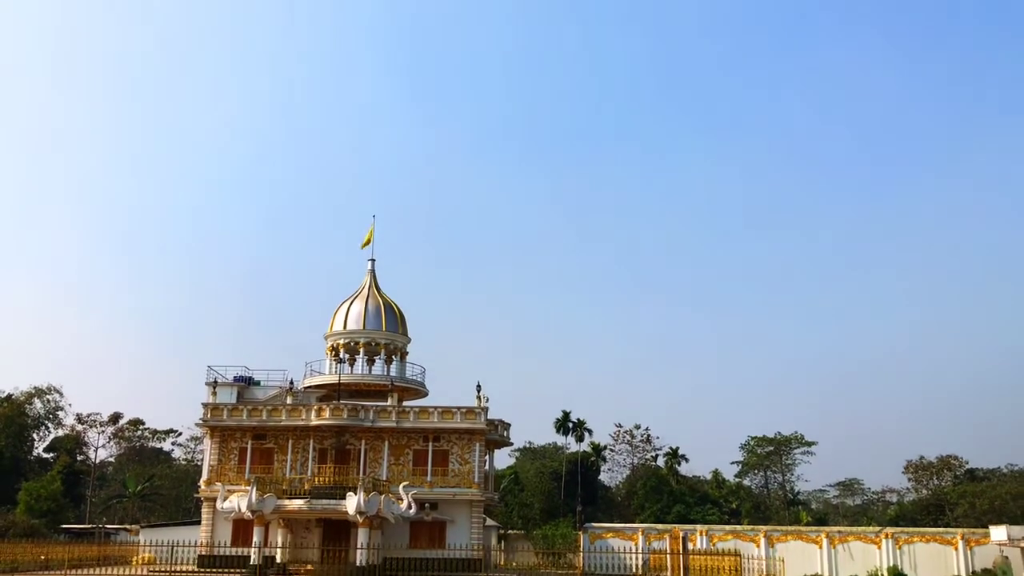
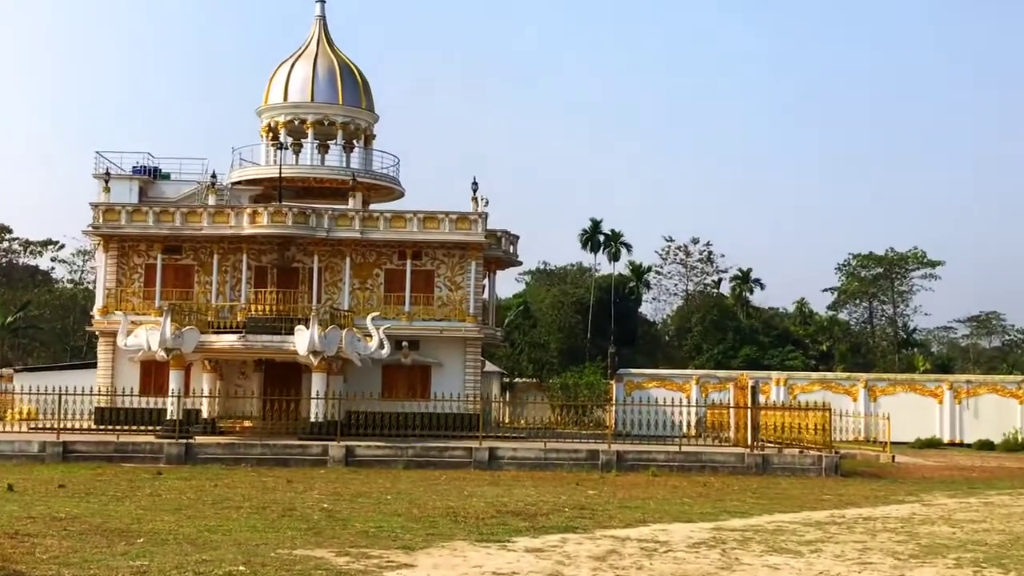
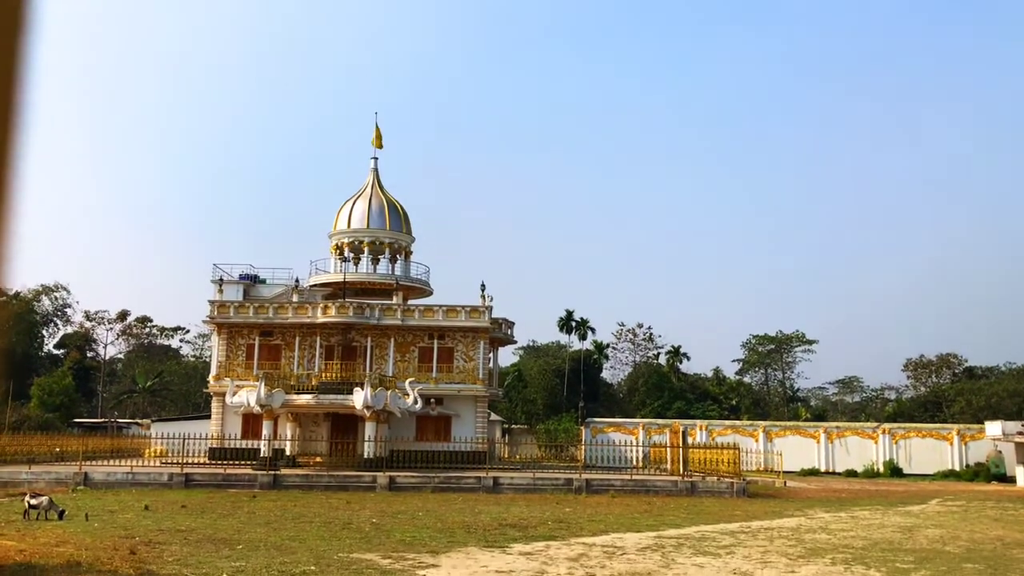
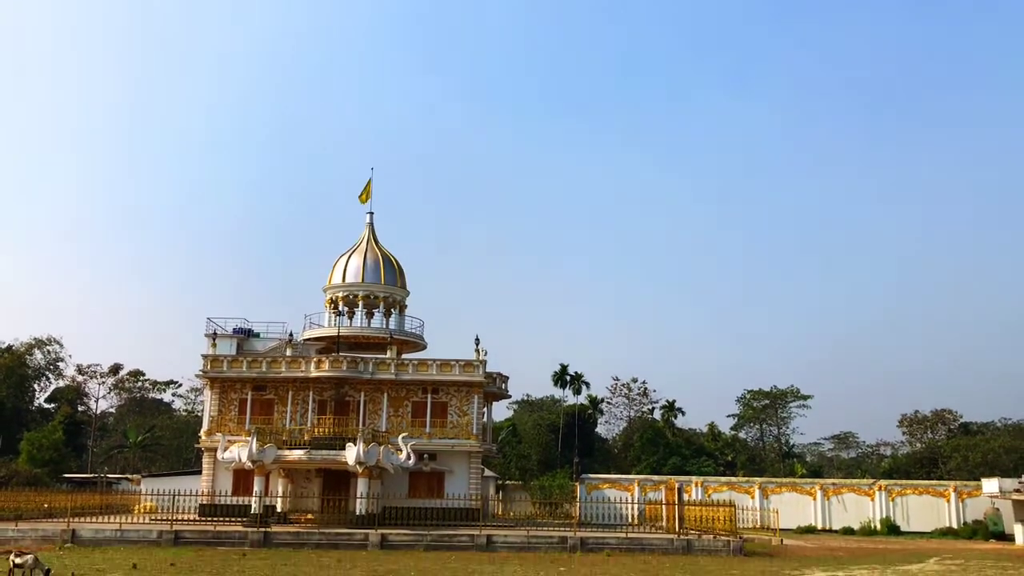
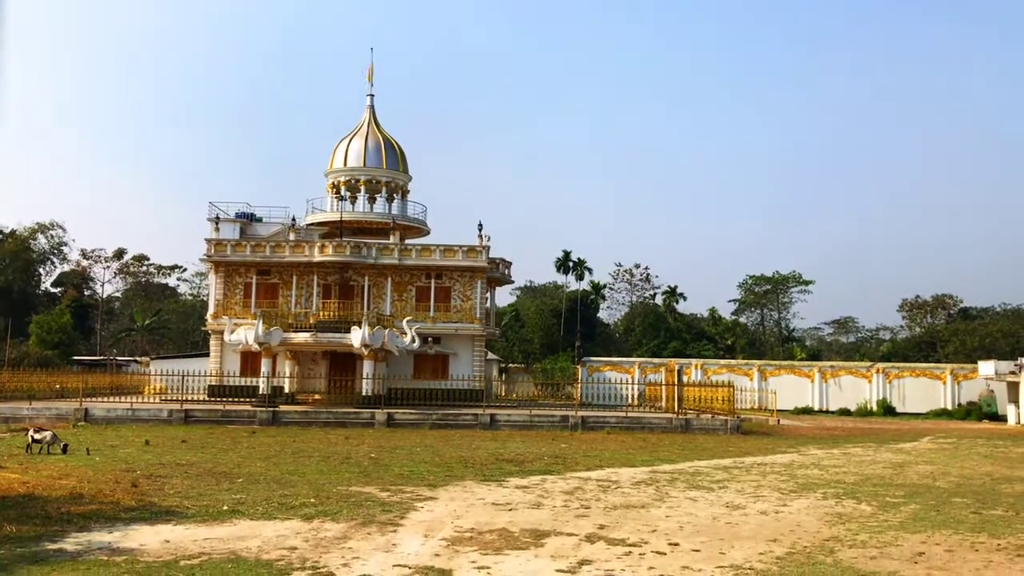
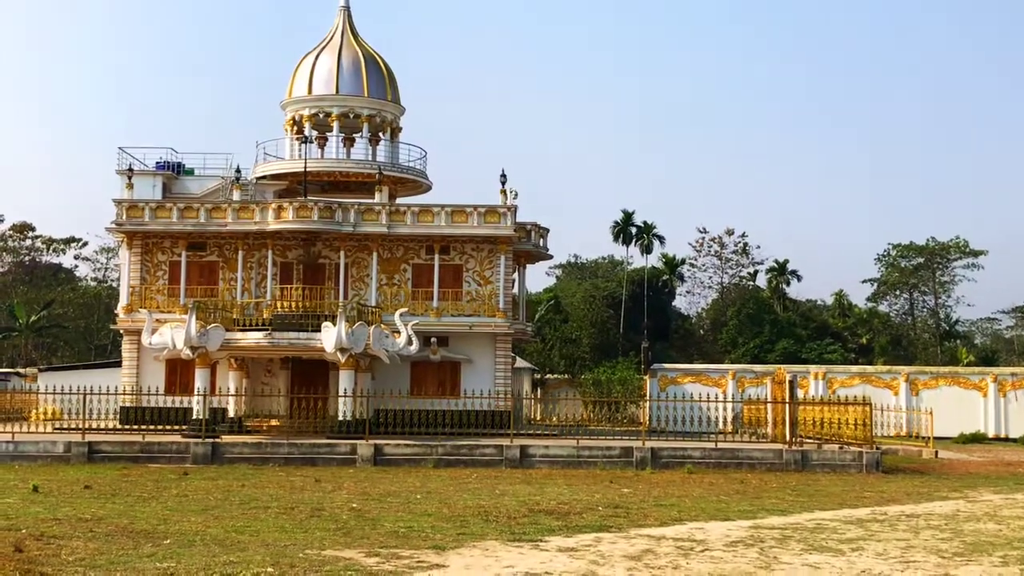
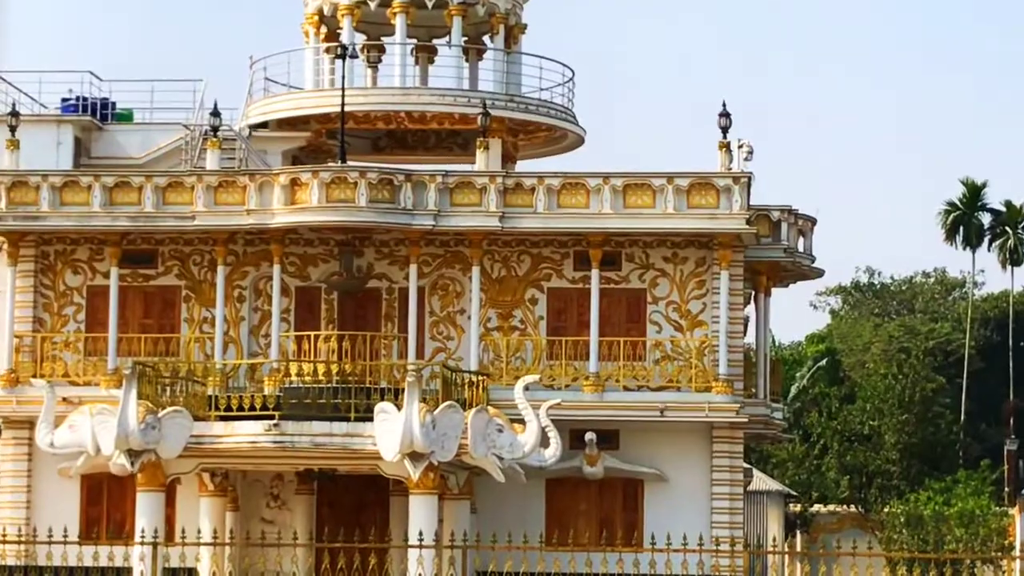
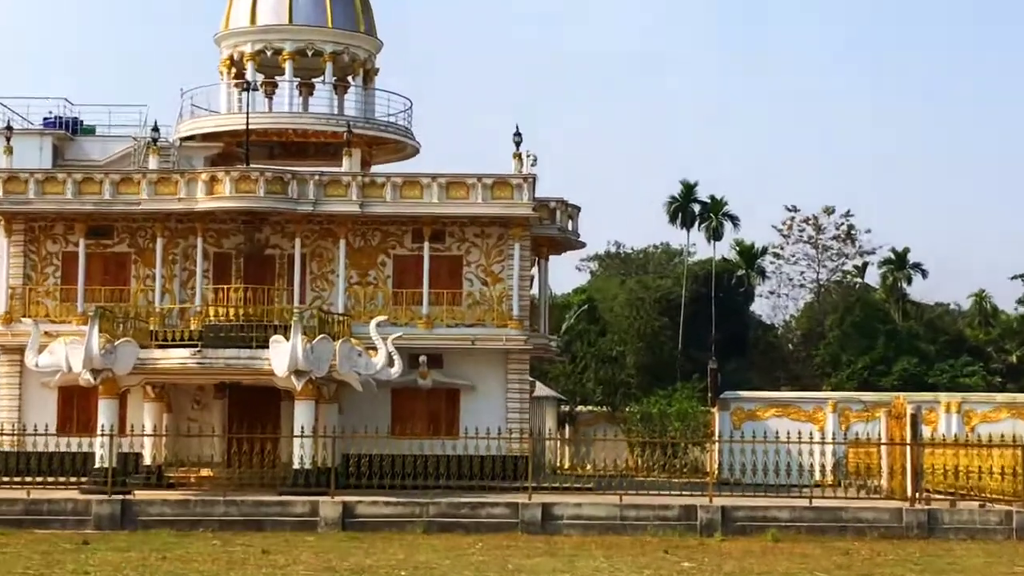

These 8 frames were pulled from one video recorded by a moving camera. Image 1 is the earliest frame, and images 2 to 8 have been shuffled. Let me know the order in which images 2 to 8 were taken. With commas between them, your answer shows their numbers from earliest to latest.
4, 3, 5, 2, 6, 8, 7
